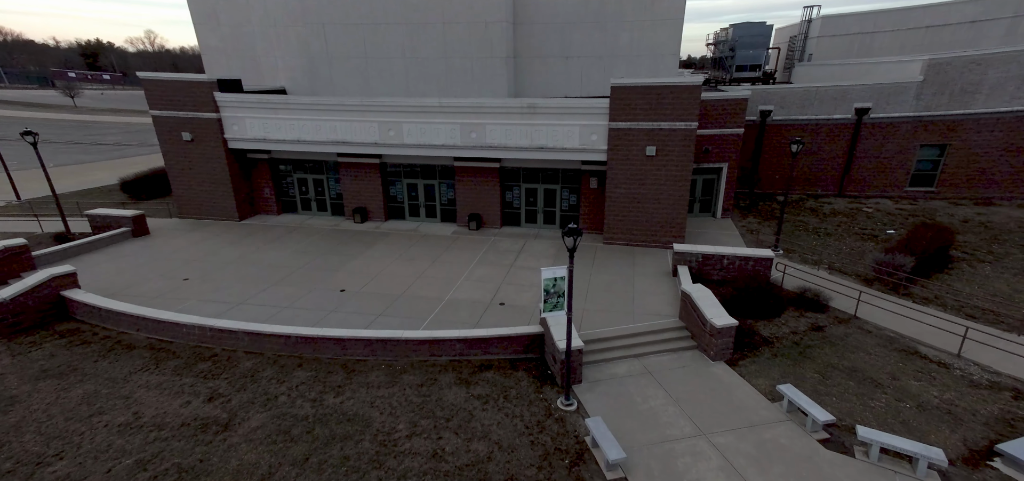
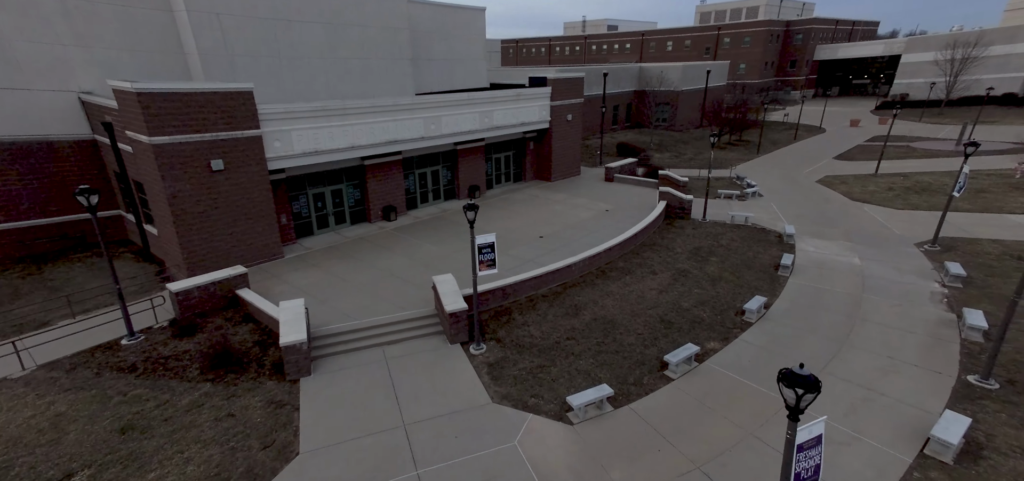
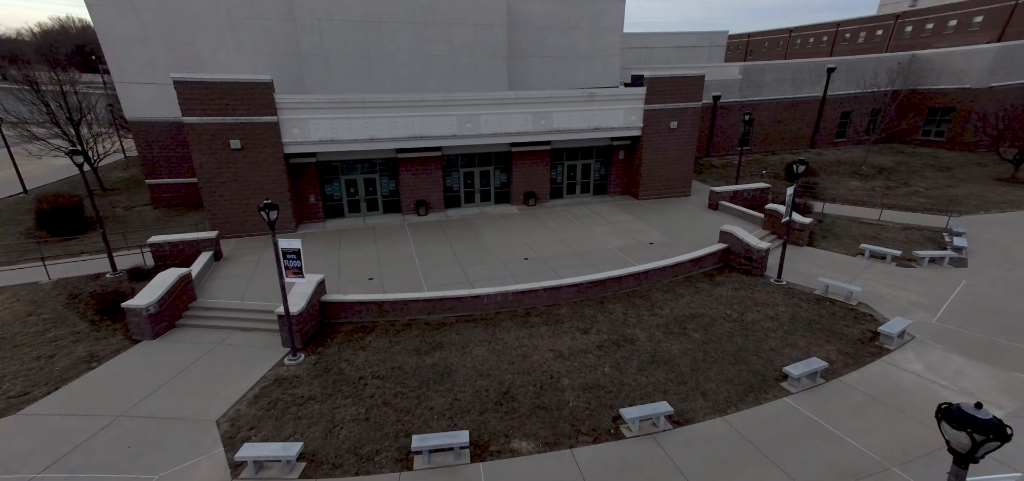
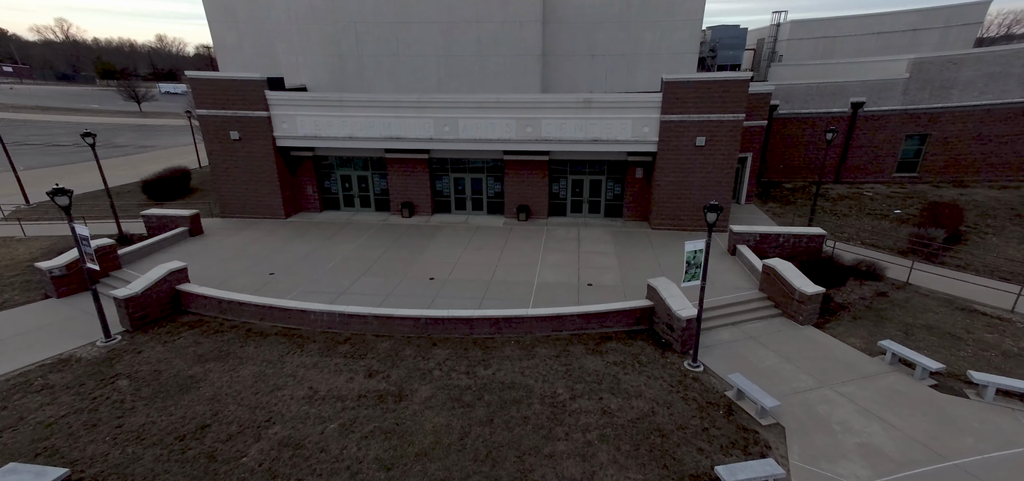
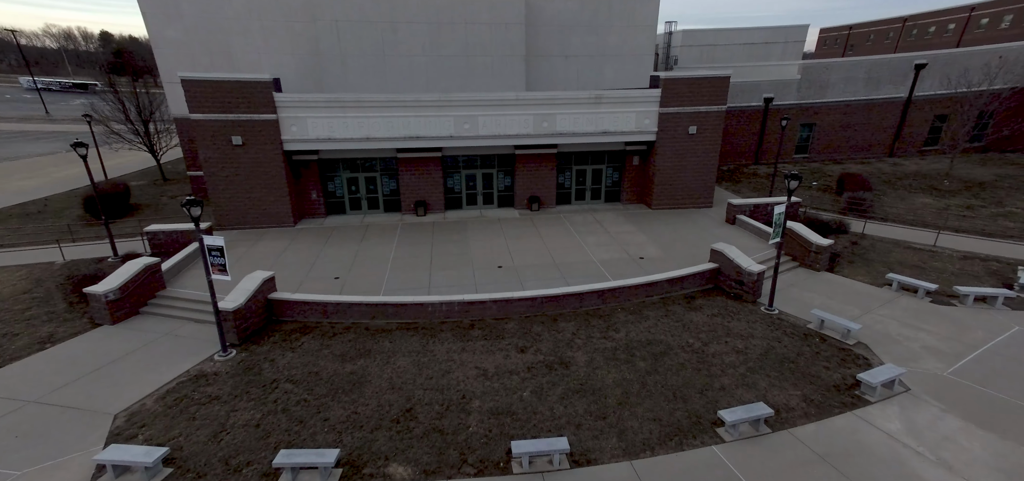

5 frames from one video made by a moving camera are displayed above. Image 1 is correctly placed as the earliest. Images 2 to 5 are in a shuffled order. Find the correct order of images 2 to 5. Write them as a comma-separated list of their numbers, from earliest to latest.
4, 5, 3, 2
